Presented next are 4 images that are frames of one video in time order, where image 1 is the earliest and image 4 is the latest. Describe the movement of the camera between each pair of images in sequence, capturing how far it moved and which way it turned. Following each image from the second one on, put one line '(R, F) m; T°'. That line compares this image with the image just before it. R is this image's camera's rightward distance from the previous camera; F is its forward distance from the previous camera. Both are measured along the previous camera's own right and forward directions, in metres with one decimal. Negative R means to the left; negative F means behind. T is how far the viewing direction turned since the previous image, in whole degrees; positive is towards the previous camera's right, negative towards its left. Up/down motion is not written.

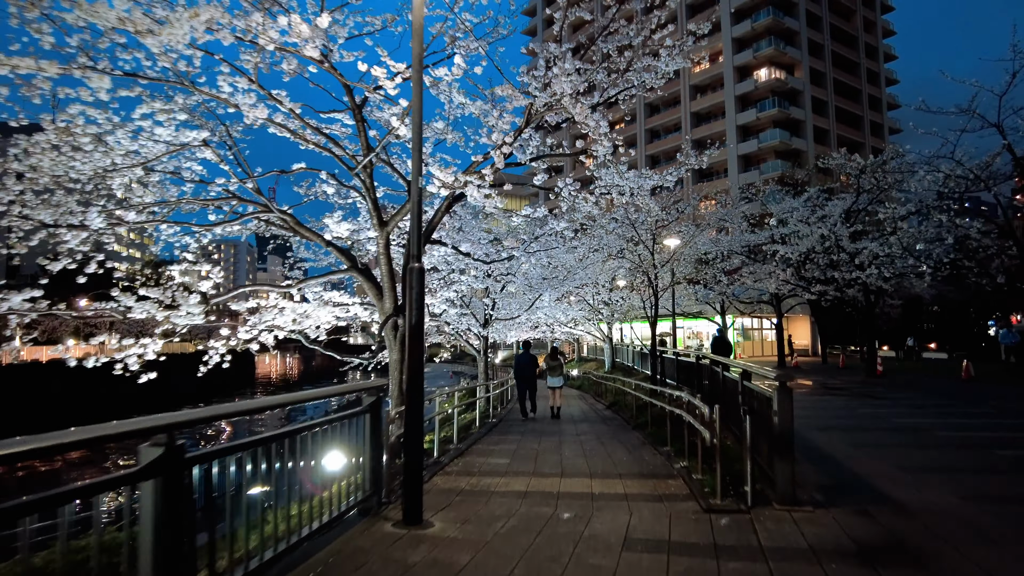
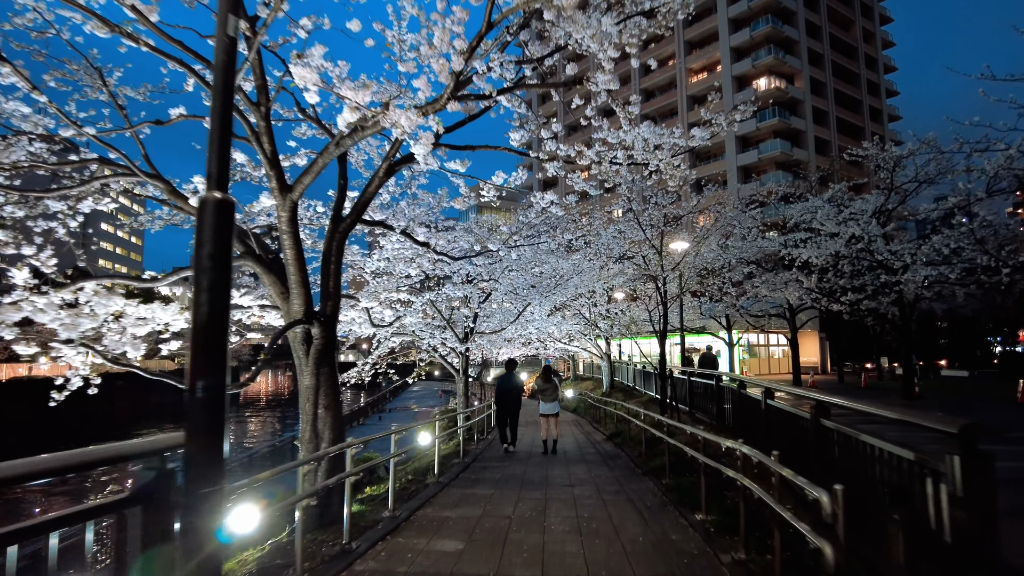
(+0.3, +2.3) m; 0°
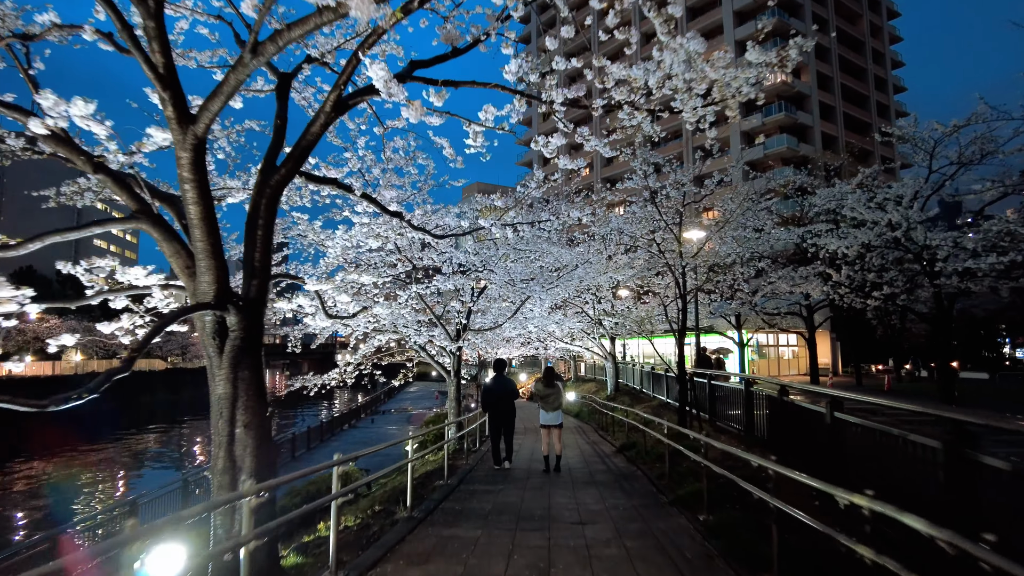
(0.0, +1.5) m; 0°
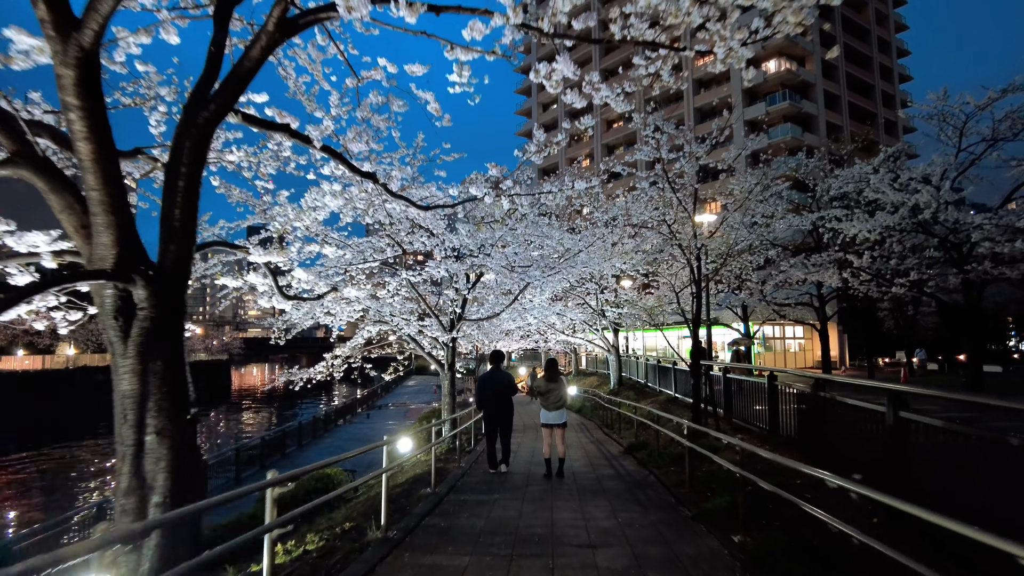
(0.0, +0.9) m; 0°
